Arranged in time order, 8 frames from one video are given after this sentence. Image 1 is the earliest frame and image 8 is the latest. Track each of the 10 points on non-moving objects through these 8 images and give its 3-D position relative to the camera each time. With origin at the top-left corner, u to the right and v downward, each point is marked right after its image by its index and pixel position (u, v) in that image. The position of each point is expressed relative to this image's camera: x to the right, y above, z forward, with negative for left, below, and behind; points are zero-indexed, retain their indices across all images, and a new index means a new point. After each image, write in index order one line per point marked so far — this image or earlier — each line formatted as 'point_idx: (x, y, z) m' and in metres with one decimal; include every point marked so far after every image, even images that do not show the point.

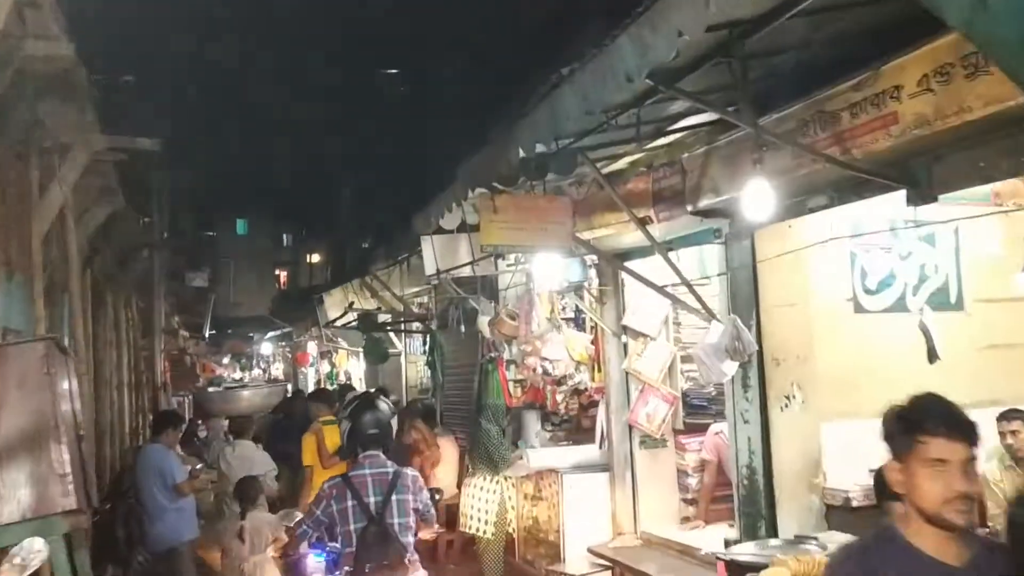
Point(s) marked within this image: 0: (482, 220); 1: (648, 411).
0: (-0.2, +0.4, +5.5) m
1: (+1.1, -1.0, +7.1) m
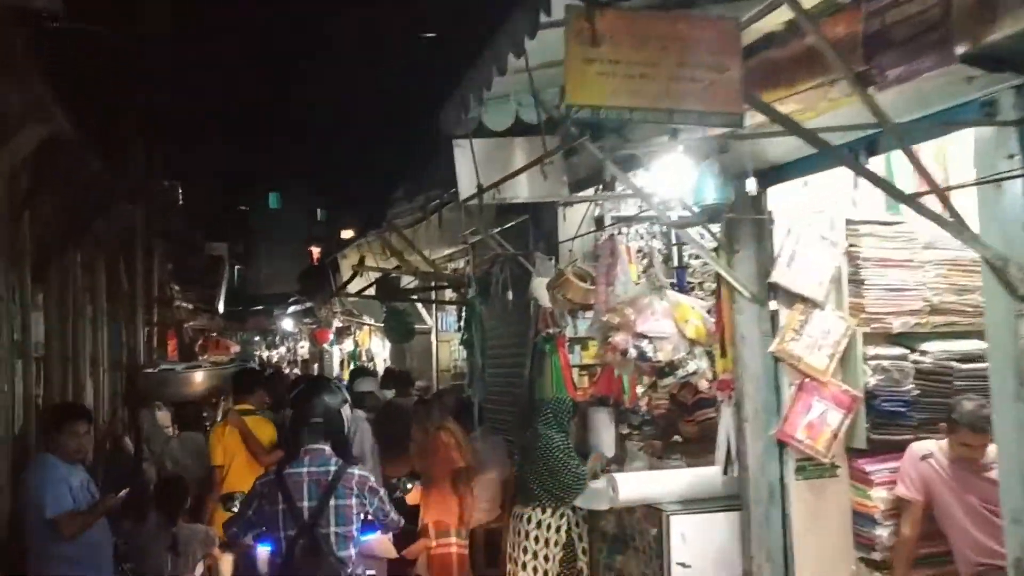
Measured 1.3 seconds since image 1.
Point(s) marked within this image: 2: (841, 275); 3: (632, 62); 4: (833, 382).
0: (+0.2, +0.7, +2.9) m
1: (+1.5, -0.6, +4.4) m
2: (+1.6, +0.1, +4.5) m
3: (+0.4, +0.7, +3.0) m
4: (+1.5, -0.5, +4.4) m
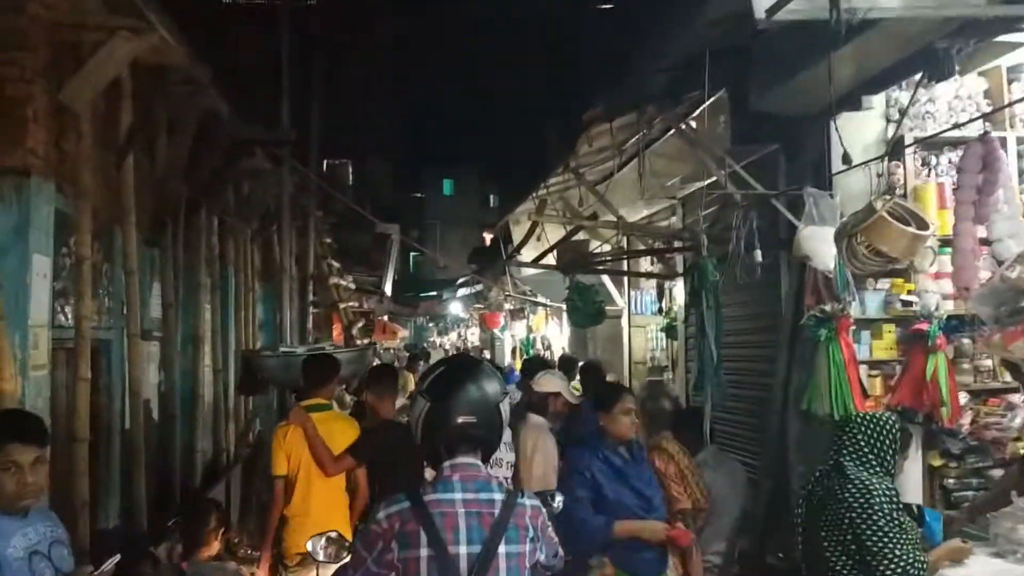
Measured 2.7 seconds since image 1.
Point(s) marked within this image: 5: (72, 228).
0: (+0.7, +0.9, +0.6) m
1: (+2.3, -0.4, +1.9) m
2: (+2.4, +0.3, +1.9) m
3: (+0.9, +0.9, +0.6) m
4: (+2.3, -0.3, +1.8) m
5: (-2.8, +0.4, +5.7) m
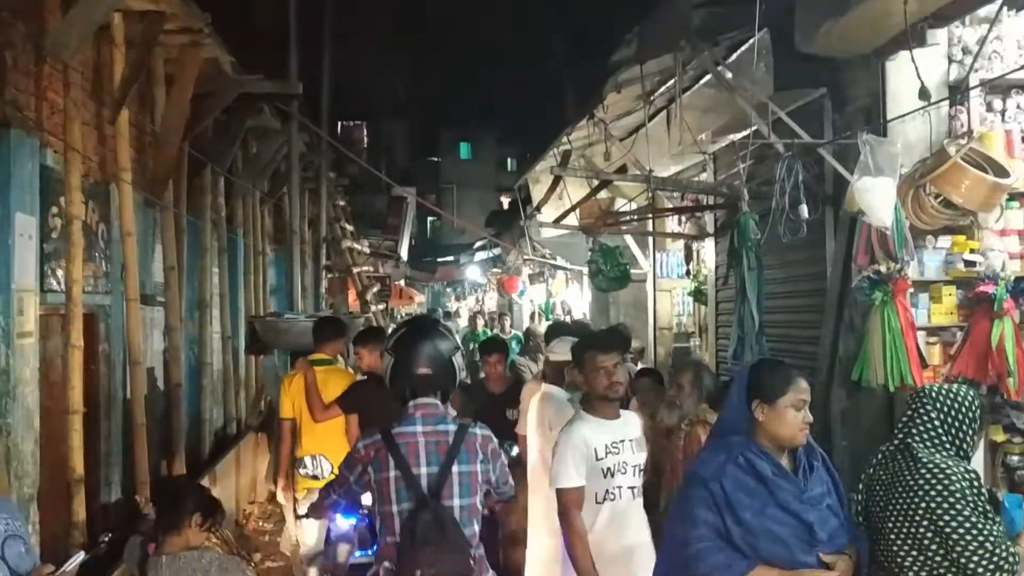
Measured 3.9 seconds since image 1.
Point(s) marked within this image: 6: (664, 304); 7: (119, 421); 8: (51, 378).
0: (+0.7, +0.9, +0.1) m
1: (+2.3, -0.4, +1.5) m
2: (+2.5, +0.4, +1.4) m
3: (+0.9, +0.9, +0.1) m
4: (+2.4, -0.2, +1.4) m
5: (-2.7, +0.6, +5.4) m
6: (+1.5, -0.2, +8.9) m
7: (-2.7, -0.9, +6.4) m
8: (-2.7, -0.5, +5.3) m
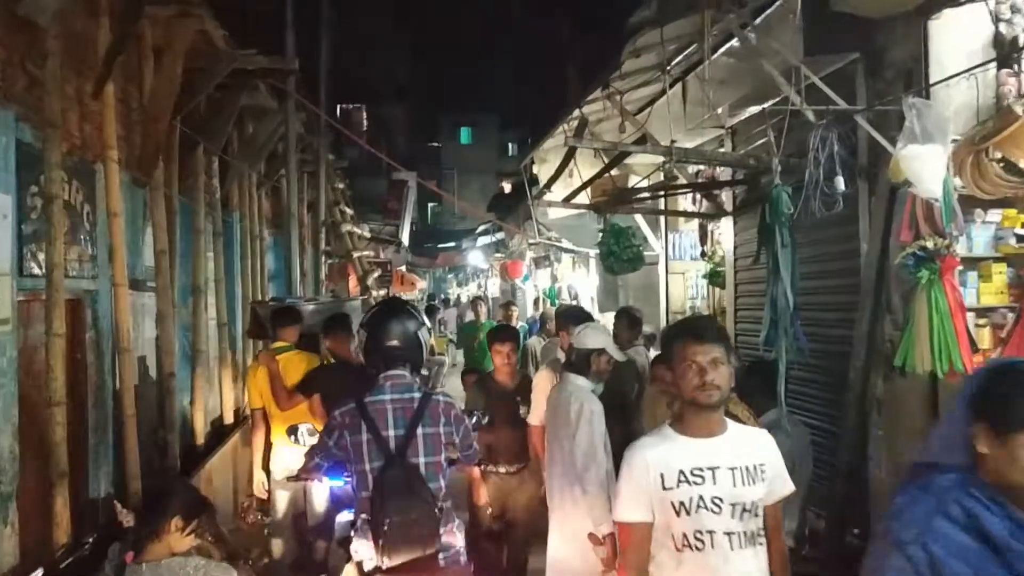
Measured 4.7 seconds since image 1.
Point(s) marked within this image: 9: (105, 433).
0: (+0.8, +1.0, -0.2) m
1: (+2.4, -0.3, +1.1) m
2: (+2.5, +0.4, +1.1) m
3: (+1.0, +1.0, -0.2) m
4: (+2.4, -0.1, +1.0) m
5: (-2.6, +0.7, +5.0) m
6: (+1.6, 0.0, +8.6) m
7: (-2.7, -0.8, +6.0) m
8: (-2.6, -0.4, +4.9) m
9: (-2.7, -1.0, +6.0) m
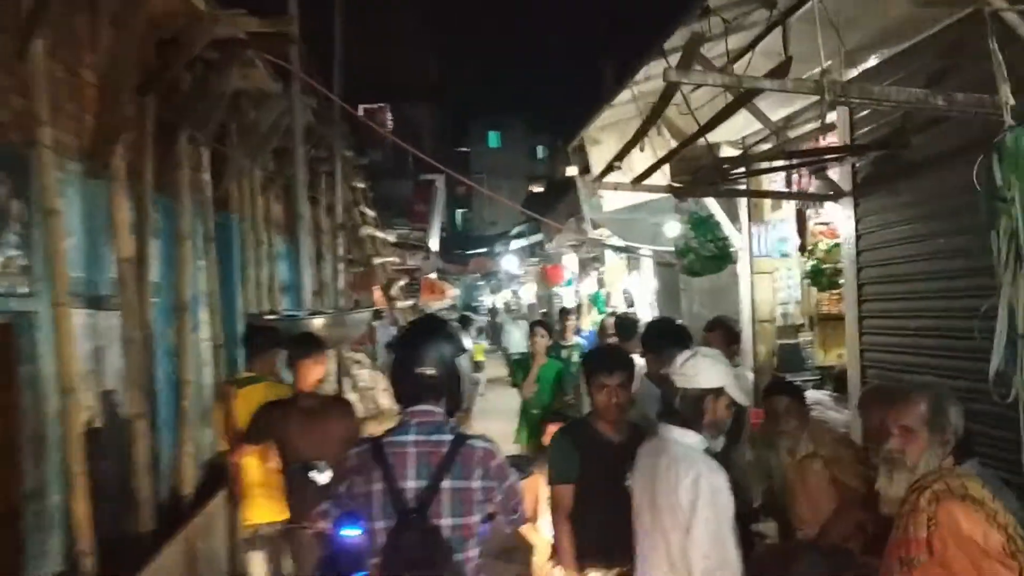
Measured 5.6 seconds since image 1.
0: (+0.8, +1.0, -1.7) m
1: (+2.5, -0.3, -0.4) m
2: (+2.7, +0.5, -0.4) m
3: (+1.1, +1.0, -1.7) m
4: (+2.6, -0.1, -0.5) m
5: (-2.3, +0.6, +3.7) m
6: (+1.9, 0.0, +7.1) m
7: (-2.3, -0.9, +4.7) m
8: (-2.3, -0.5, +3.6) m
9: (-2.3, -1.1, +4.6) m
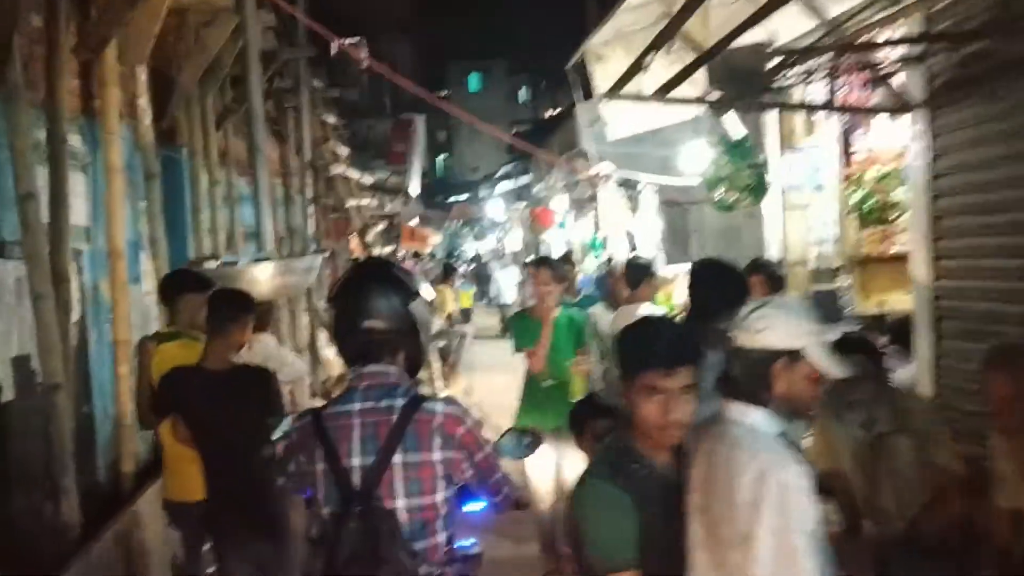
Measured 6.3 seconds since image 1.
0: (+1.0, +0.9, -2.7) m
1: (+2.6, -0.3, -1.3) m
2: (+2.8, +0.5, -1.4) m
3: (+1.2, +0.9, -2.7) m
4: (+2.7, -0.1, -1.4) m
5: (-2.3, +0.8, +2.6) m
6: (+1.9, +0.4, +6.2) m
7: (-2.3, -0.7, +3.7) m
8: (-2.3, -0.4, +2.6) m
9: (-2.3, -0.8, +3.6) m
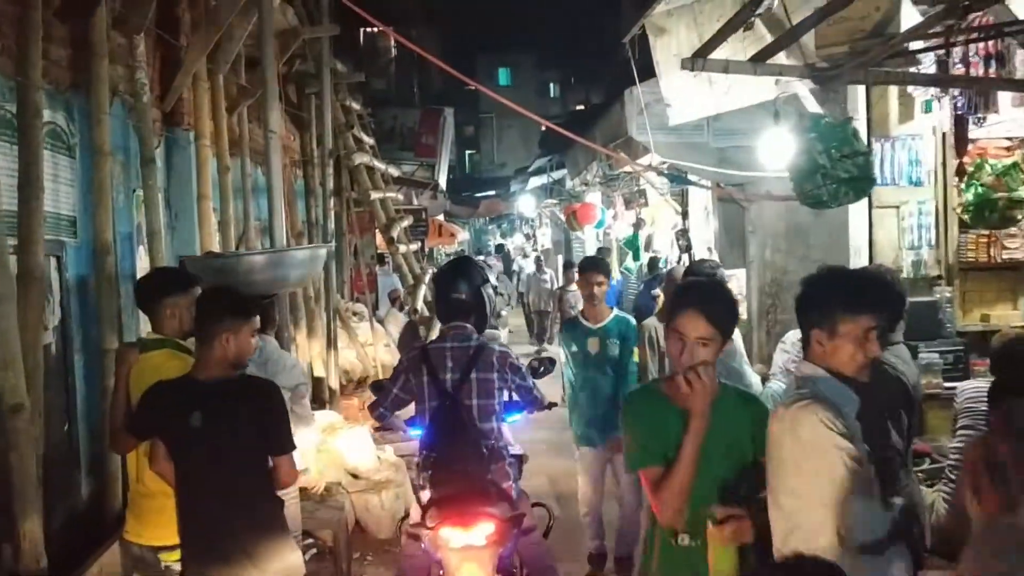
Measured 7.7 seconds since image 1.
0: (+1.0, +0.8, -3.5) m
1: (+2.7, -0.4, -2.1) m
2: (+2.8, +0.4, -2.2) m
3: (+1.2, +0.8, -3.5) m
4: (+2.7, -0.2, -2.2) m
5: (-2.2, +0.8, +1.9) m
6: (+2.2, +0.3, +5.3) m
7: (-2.2, -0.7, +3.0) m
8: (-2.1, -0.4, +1.9) m
9: (-2.1, -0.8, +2.9) m
